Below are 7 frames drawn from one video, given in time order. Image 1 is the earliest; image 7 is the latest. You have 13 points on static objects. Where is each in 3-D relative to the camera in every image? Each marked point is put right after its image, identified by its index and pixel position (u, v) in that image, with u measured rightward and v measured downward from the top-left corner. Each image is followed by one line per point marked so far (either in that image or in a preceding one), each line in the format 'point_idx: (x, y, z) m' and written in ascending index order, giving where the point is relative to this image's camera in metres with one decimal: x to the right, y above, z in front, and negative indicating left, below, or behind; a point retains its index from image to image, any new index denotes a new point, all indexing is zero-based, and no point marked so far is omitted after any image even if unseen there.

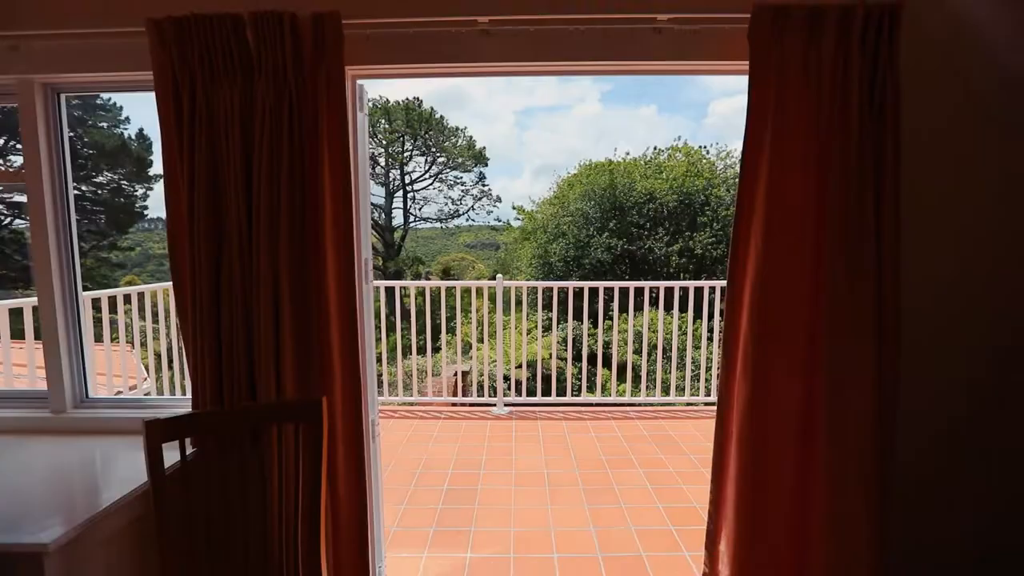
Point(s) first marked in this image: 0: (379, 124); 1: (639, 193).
0: (-4.6, +5.9, +17.4) m
1: (+3.7, +2.8, +14.1) m
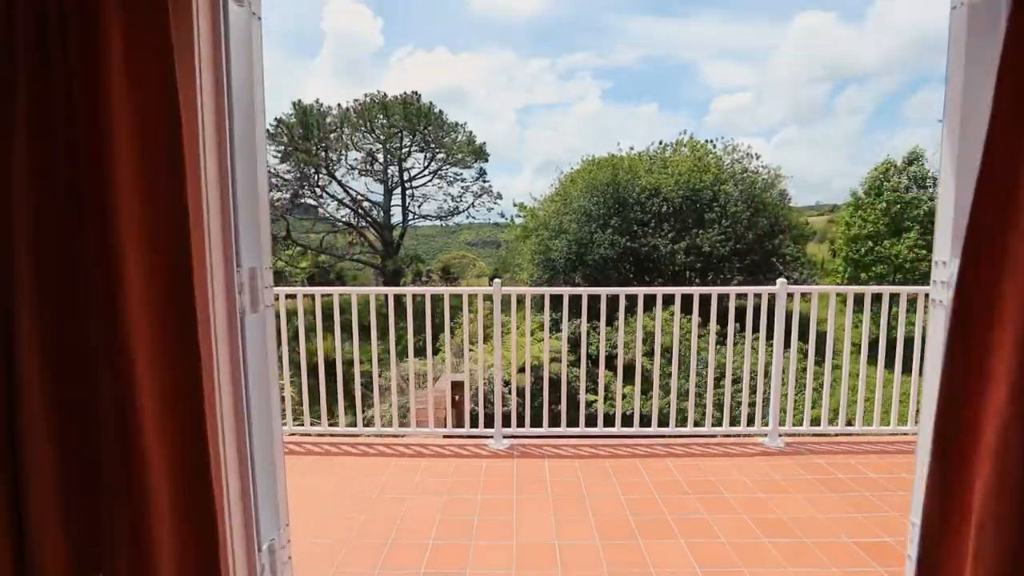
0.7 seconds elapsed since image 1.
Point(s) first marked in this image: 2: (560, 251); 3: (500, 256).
0: (-4.6, +5.9, +16.9) m
1: (+3.7, +2.8, +13.6) m
2: (+1.4, +0.9, +13.8) m
3: (0.0, +1.4, +18.5) m
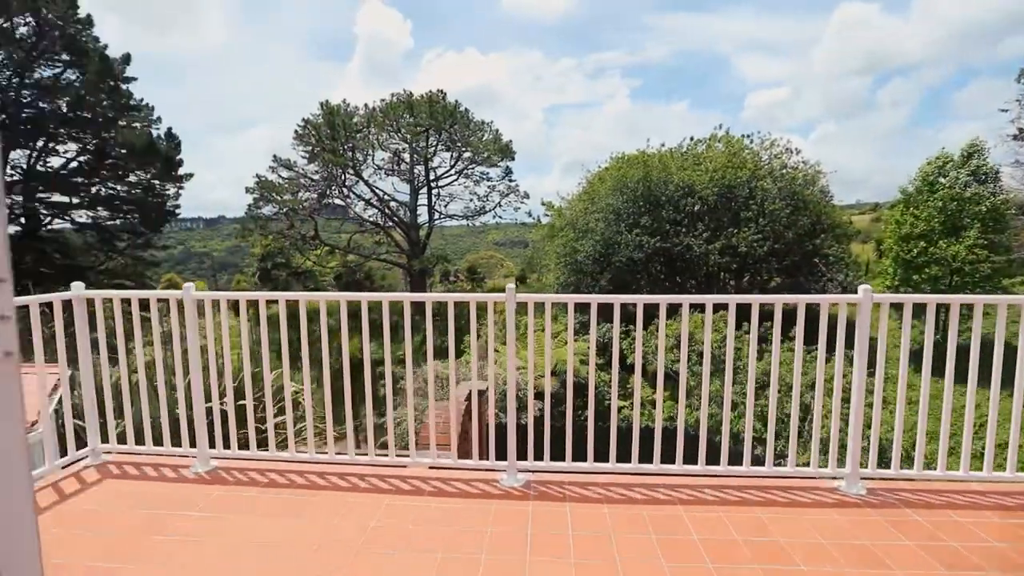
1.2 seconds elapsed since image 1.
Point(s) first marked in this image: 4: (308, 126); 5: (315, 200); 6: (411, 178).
0: (-3.7, +5.9, +16.8) m
1: (+4.4, +2.8, +13.1) m
2: (+2.1, +0.9, +13.4) m
3: (+1.0, +1.4, +18.1) m
4: (-7.1, +5.6, +16.7) m
5: (-7.1, +3.2, +17.3) m
6: (-3.7, +4.2, +18.1) m
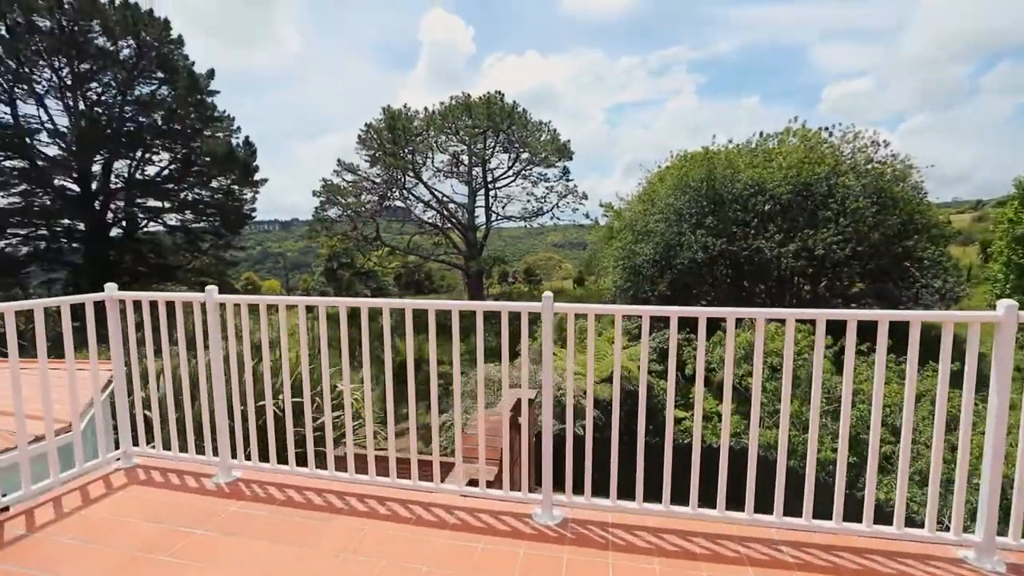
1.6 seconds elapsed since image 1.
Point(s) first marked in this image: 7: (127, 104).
0: (-1.7, +5.9, +16.9) m
1: (+5.9, +2.6, +12.2) m
2: (+3.6, +0.8, +12.8) m
3: (+3.1, +1.3, +17.7) m
4: (-5.1, +5.6, +17.2) m
5: (-5.0, +3.2, +17.8) m
6: (-1.6, +4.1, +18.2) m
7: (-11.9, +5.7, +14.8) m
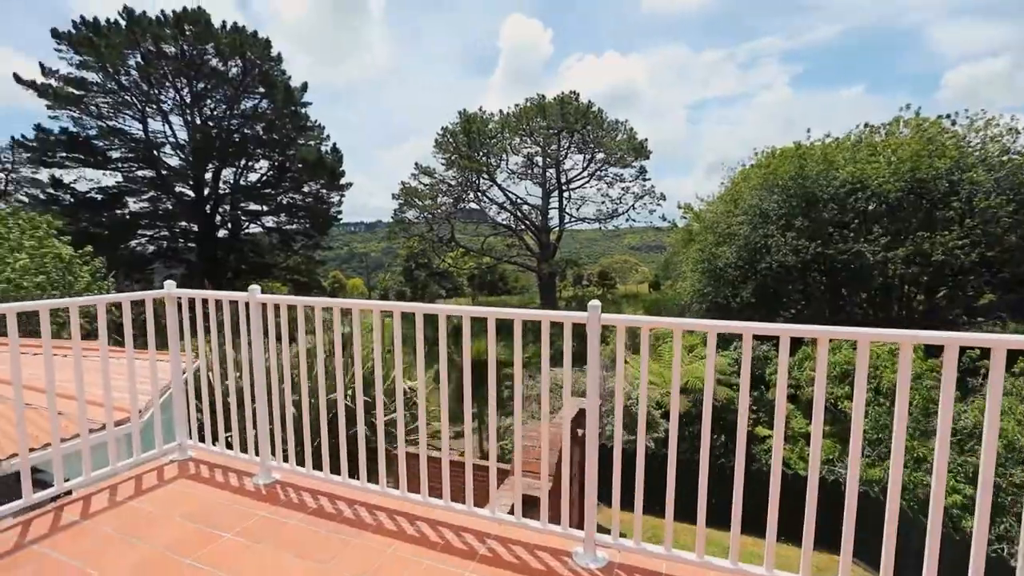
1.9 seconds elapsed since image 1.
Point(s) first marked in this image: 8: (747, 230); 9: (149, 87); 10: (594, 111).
0: (+0.9, +5.8, +16.8) m
1: (+7.6, +2.5, +11.0) m
2: (+5.4, +0.7, +11.9) m
3: (+5.6, +1.1, +16.8) m
4: (-2.4, +5.6, +17.7) m
5: (-2.3, +3.1, +18.2) m
6: (+1.2, +4.1, +18.1) m
7: (-9.5, +5.8, +16.3) m
8: (+5.8, +1.4, +11.8) m
9: (-11.4, +6.4, +15.1) m
10: (+2.9, +6.3, +17.0) m
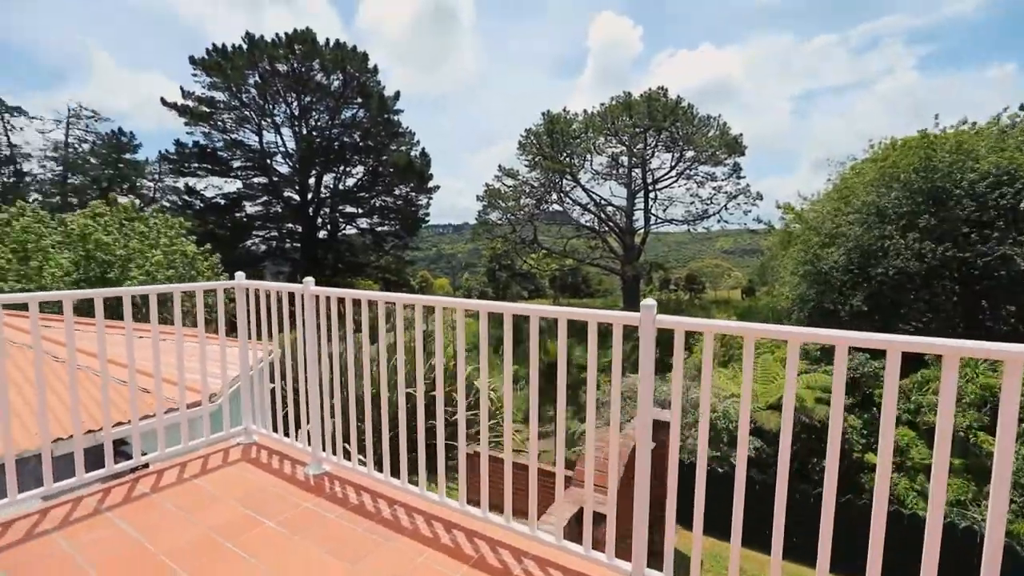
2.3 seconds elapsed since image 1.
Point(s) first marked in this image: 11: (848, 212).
0: (+3.8, +5.7, +16.3) m
1: (+9.4, +2.2, +9.5) m
2: (+7.3, +0.5, +10.7) m
3: (+8.3, +0.9, +15.5) m
4: (+0.7, +5.6, +17.7) m
5: (+0.8, +3.1, +18.2) m
6: (+4.2, +3.9, +17.5) m
7: (-6.5, +6.0, +17.6) m
8: (+7.6, +1.2, +10.5) m
9: (-8.6, +6.5, +16.7) m
10: (+5.8, +6.1, +16.1) m
11: (+7.7, +1.8, +11.0) m
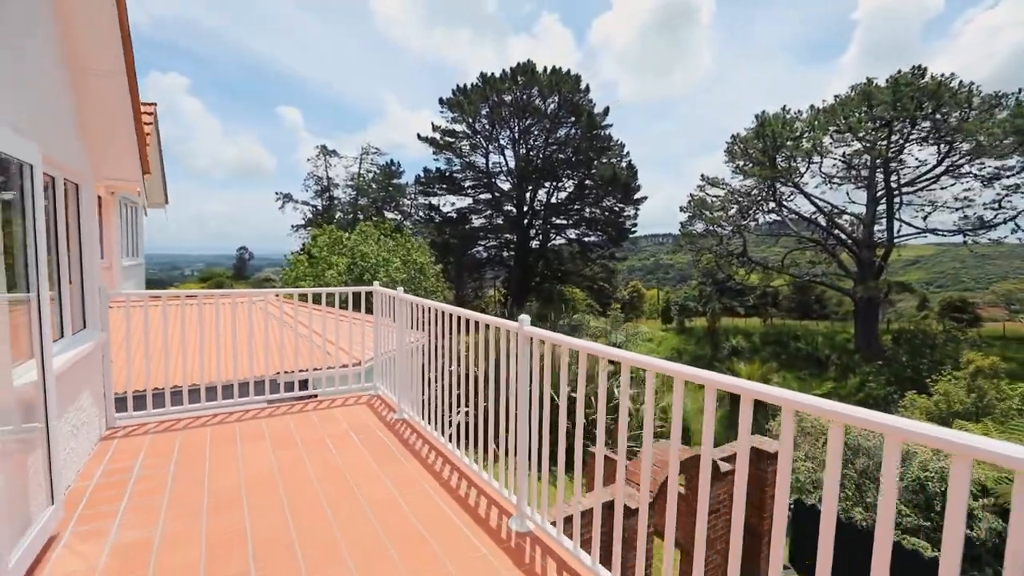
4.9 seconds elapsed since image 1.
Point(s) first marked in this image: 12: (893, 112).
0: (+10.0, +5.0, +14.0) m
1: (+11.9, +1.5, +5.4) m
2: (+10.5, -0.2, +7.4) m
3: (+13.5, 0.0, +11.2) m
4: (+7.7, +5.0, +16.5) m
5: (+7.9, +2.5, +16.9) m
6: (+10.8, +3.2, +14.9) m
7: (+1.2, +5.7, +19.5) m
8: (+10.7, +0.5, +7.0) m
9: (-1.0, +6.4, +19.6) m
10: (+11.7, +5.3, +12.9) m
11: (+11.0, +1.1, +7.4) m
12: (+10.6, +4.8, +13.5) m
